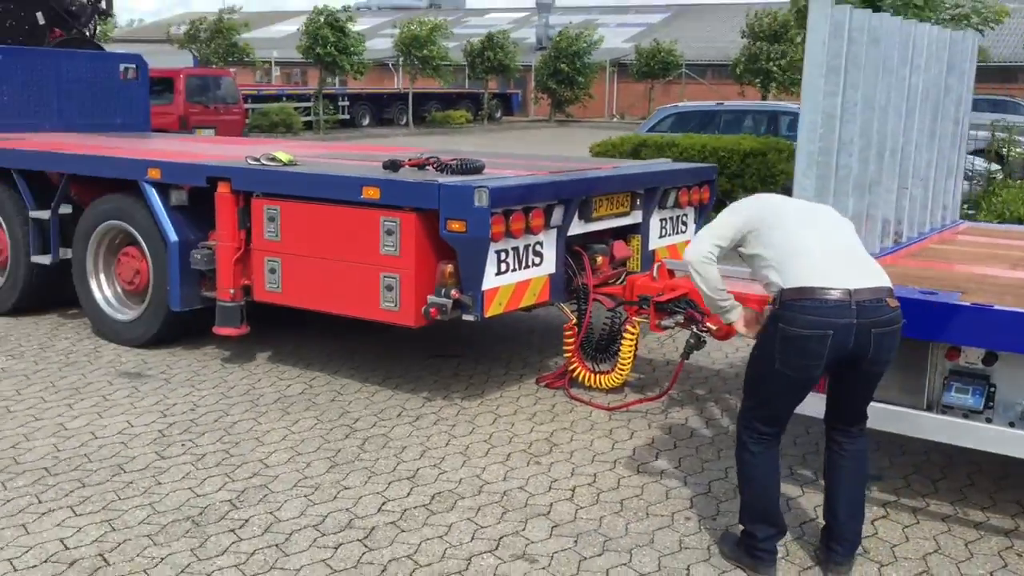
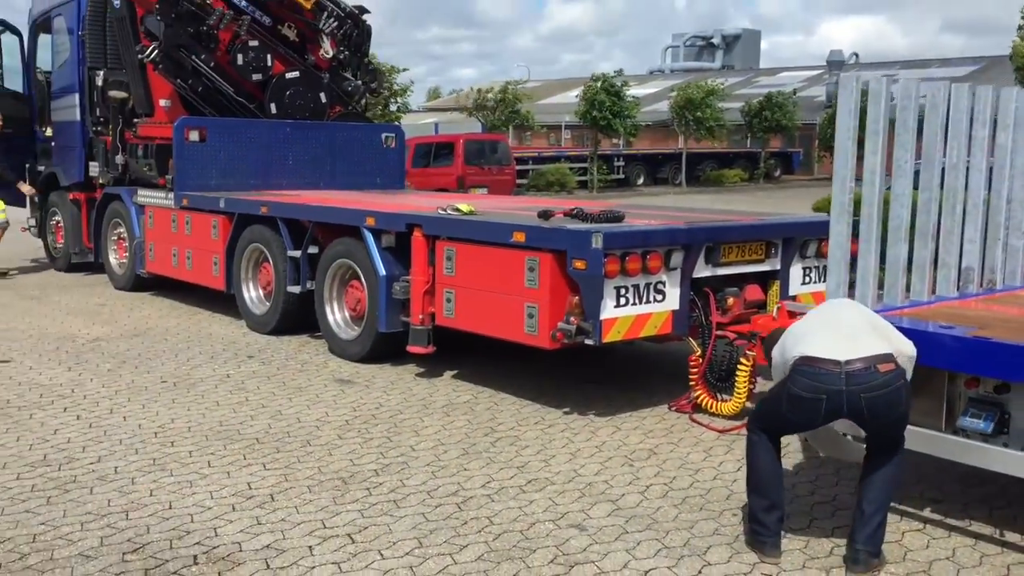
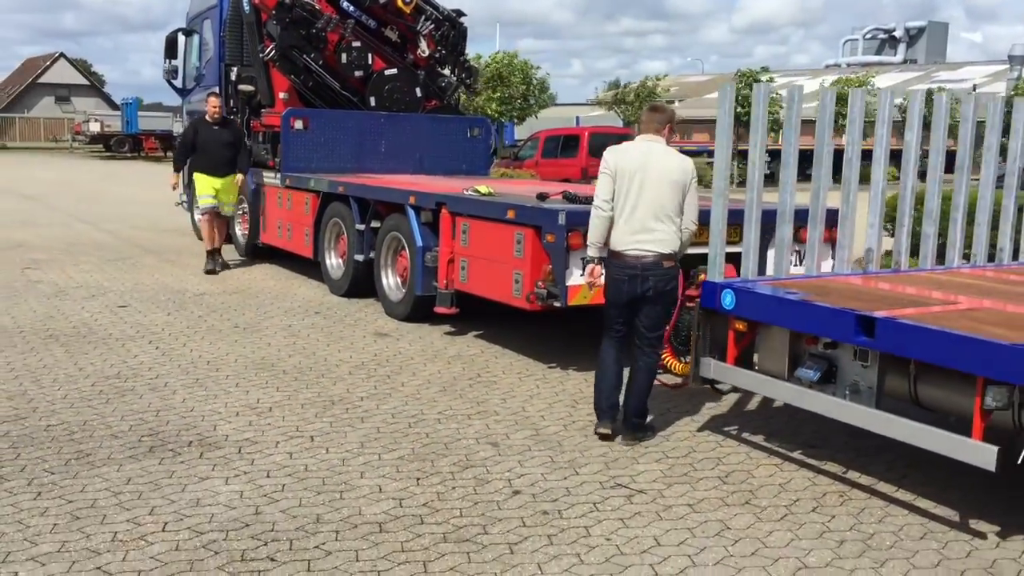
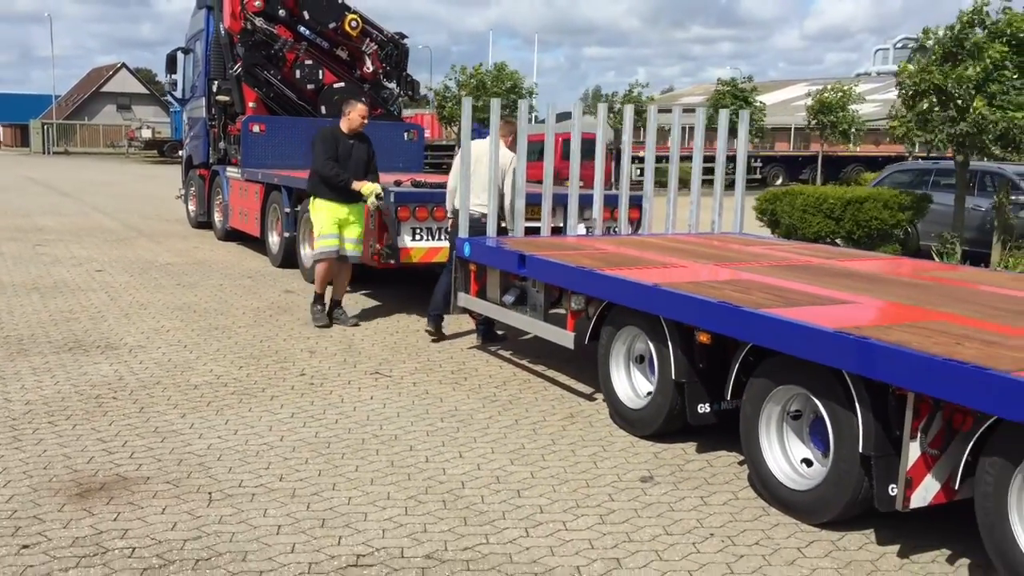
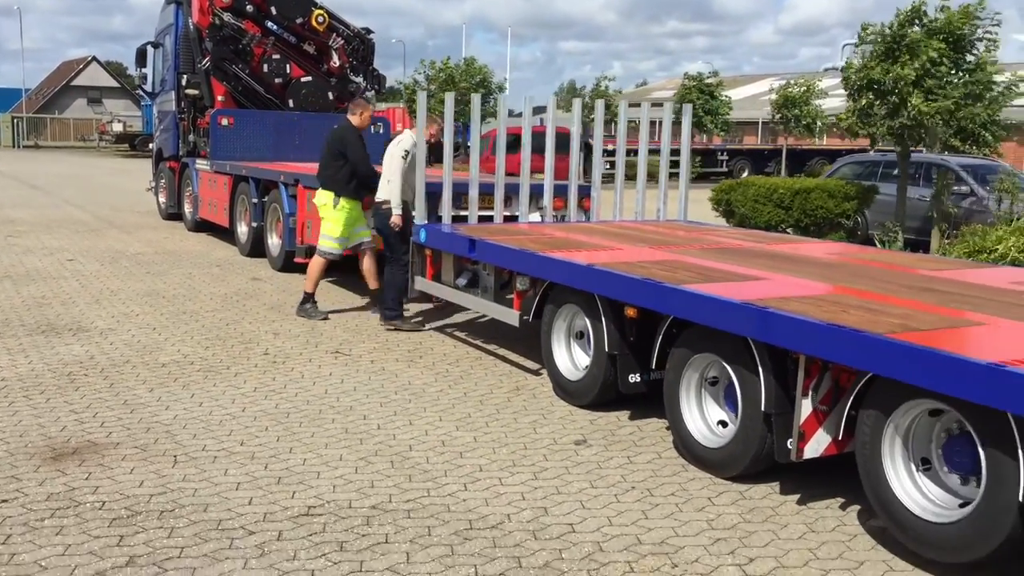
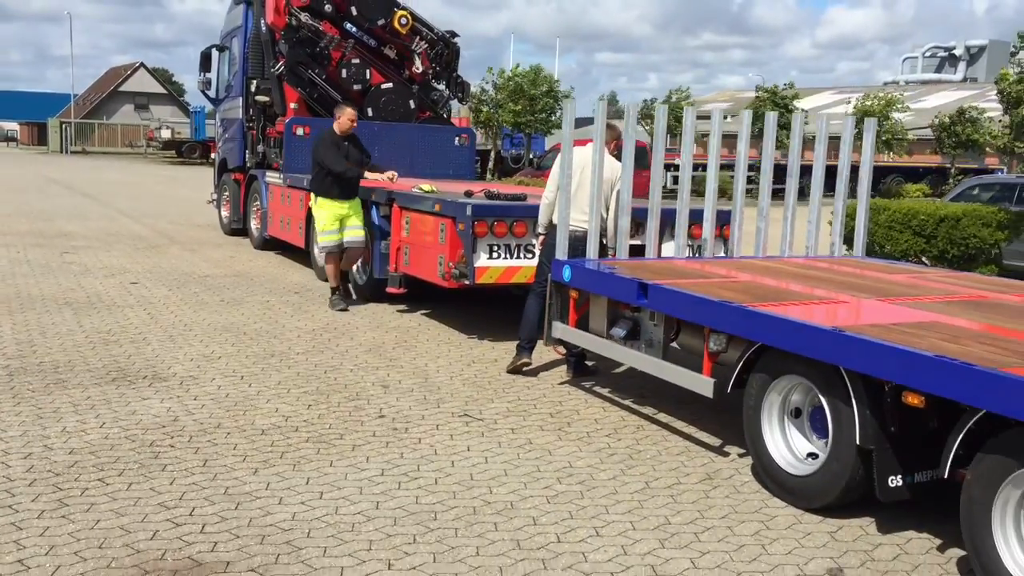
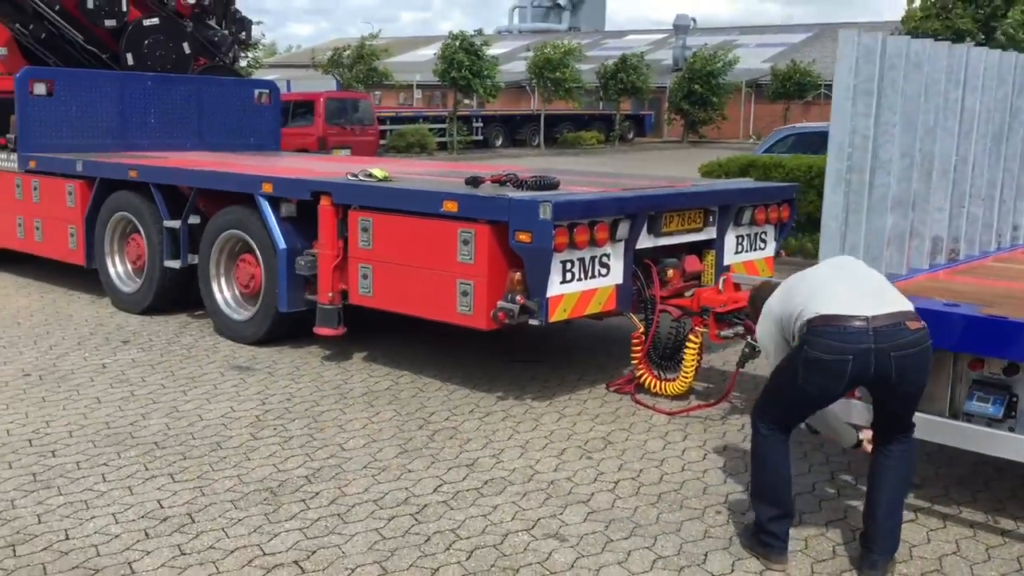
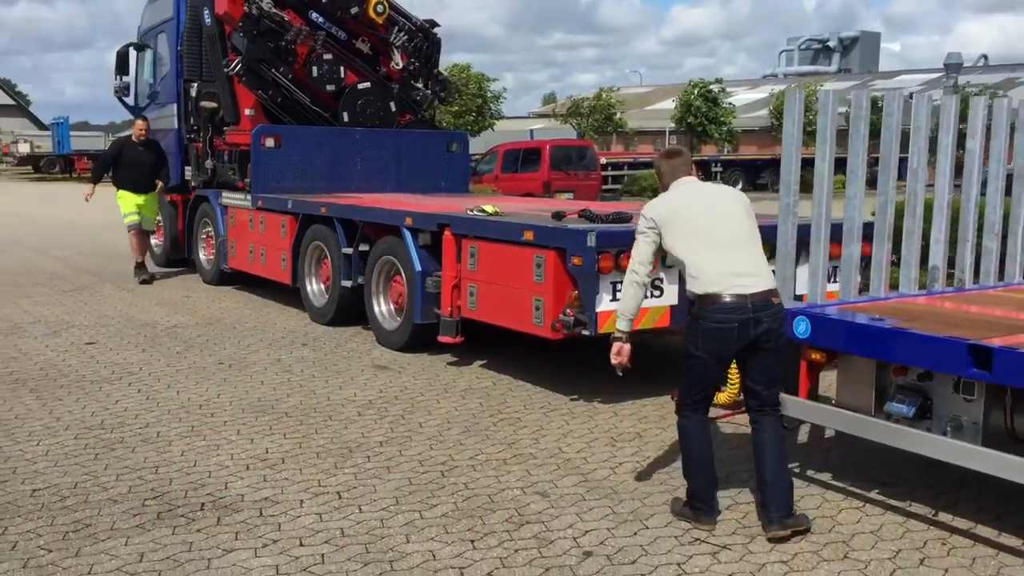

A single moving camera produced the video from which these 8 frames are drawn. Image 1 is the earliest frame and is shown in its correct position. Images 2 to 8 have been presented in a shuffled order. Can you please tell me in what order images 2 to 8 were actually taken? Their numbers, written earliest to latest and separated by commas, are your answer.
7, 2, 8, 3, 6, 4, 5
